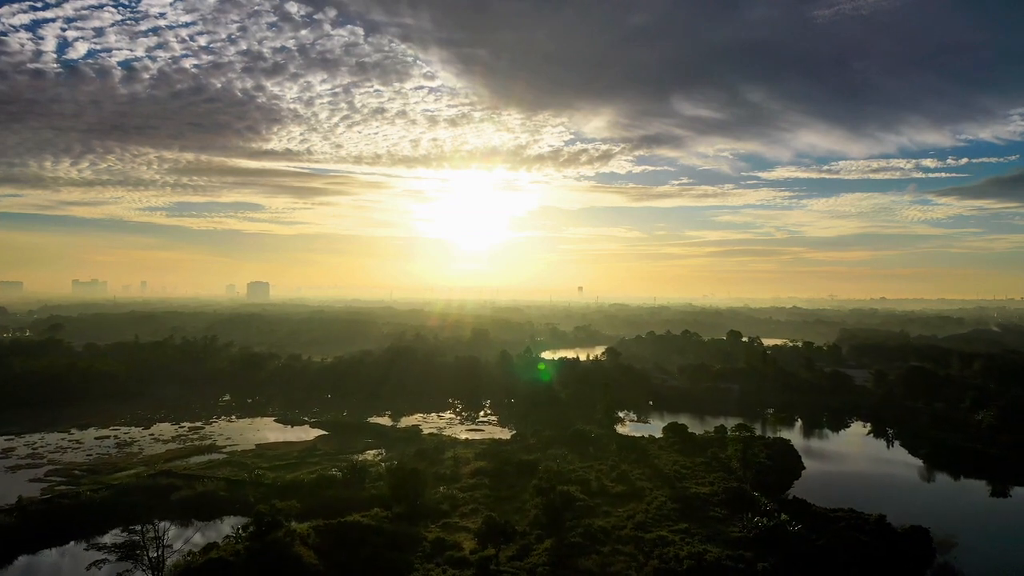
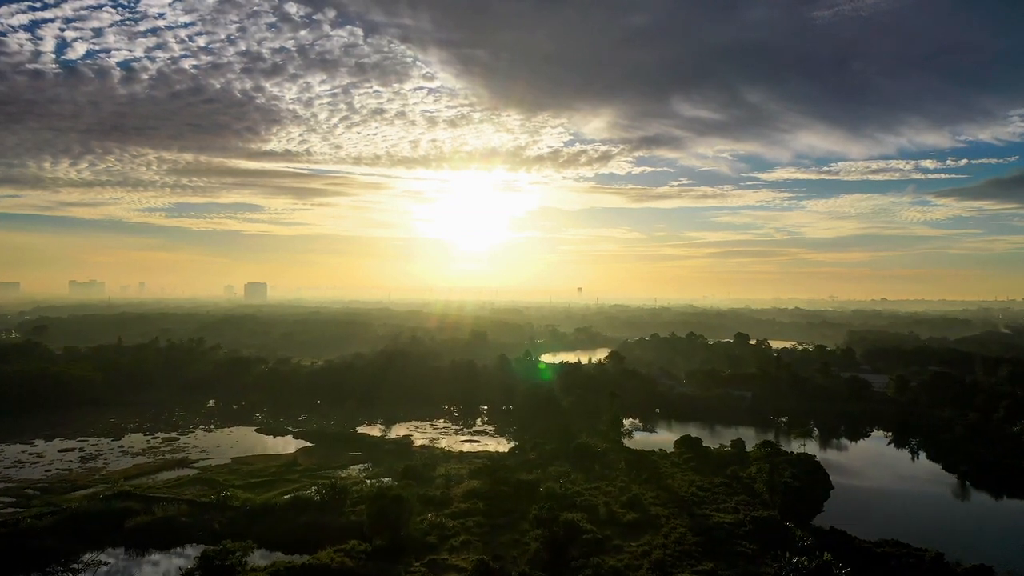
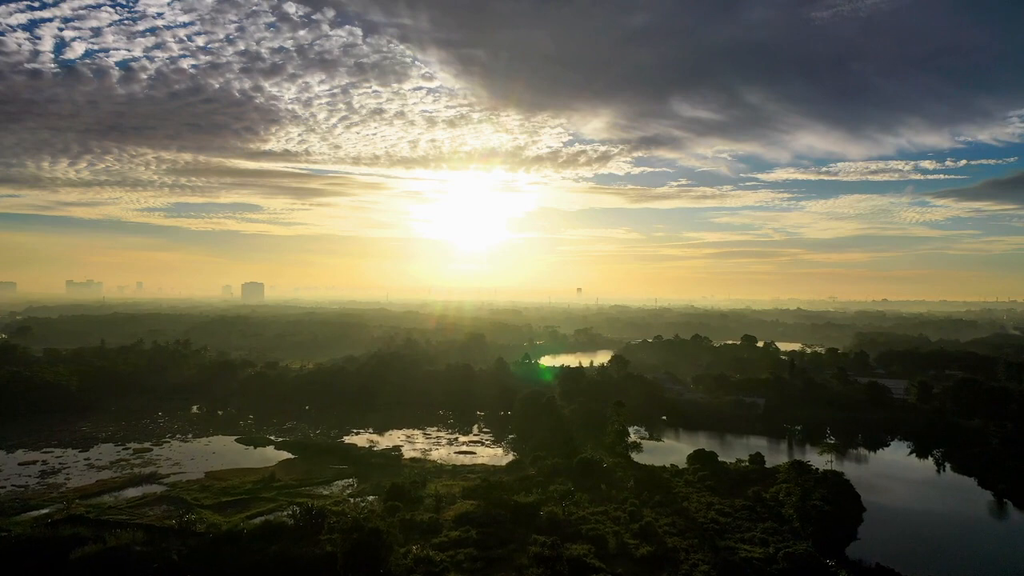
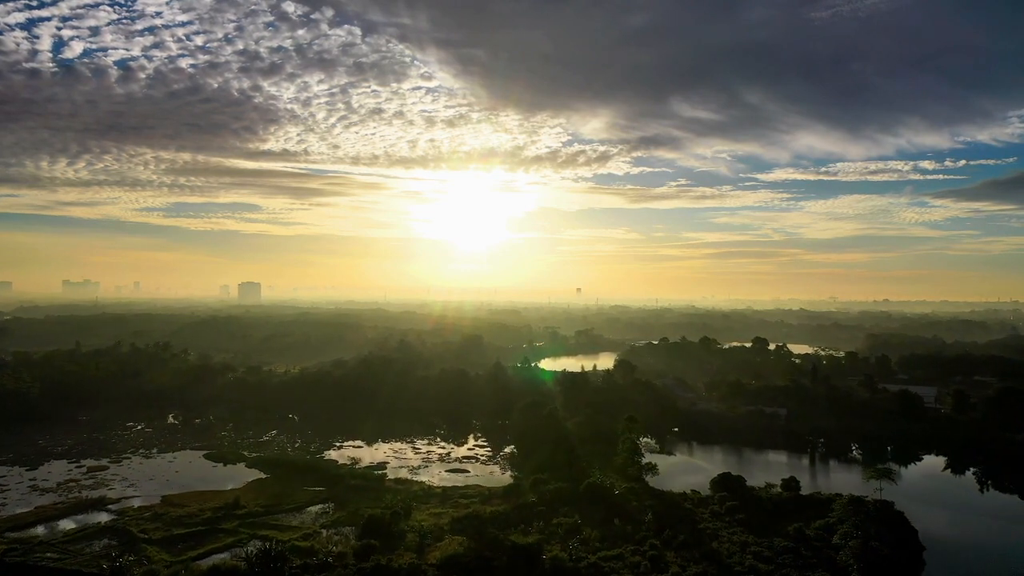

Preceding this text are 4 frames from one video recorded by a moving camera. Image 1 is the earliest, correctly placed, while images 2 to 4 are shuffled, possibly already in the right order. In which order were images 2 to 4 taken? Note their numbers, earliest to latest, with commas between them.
2, 3, 4
